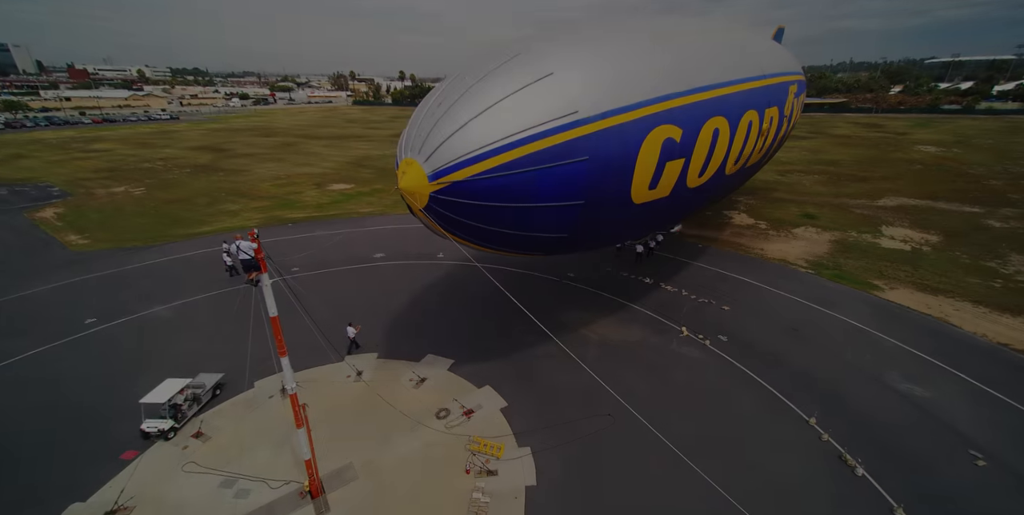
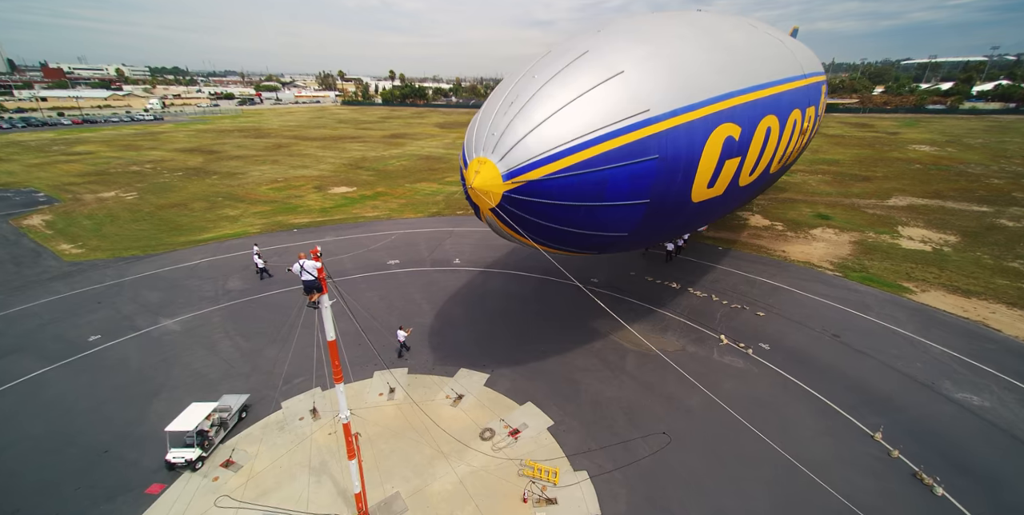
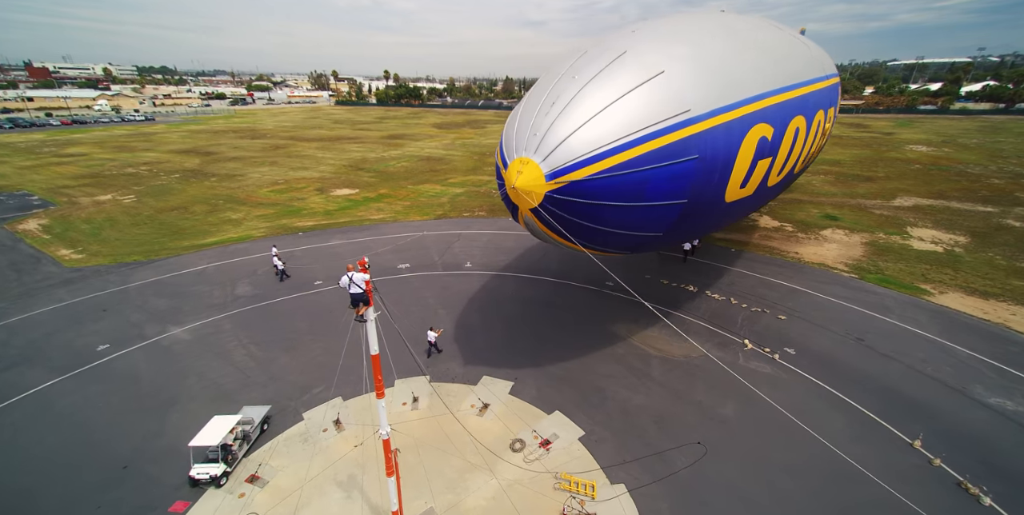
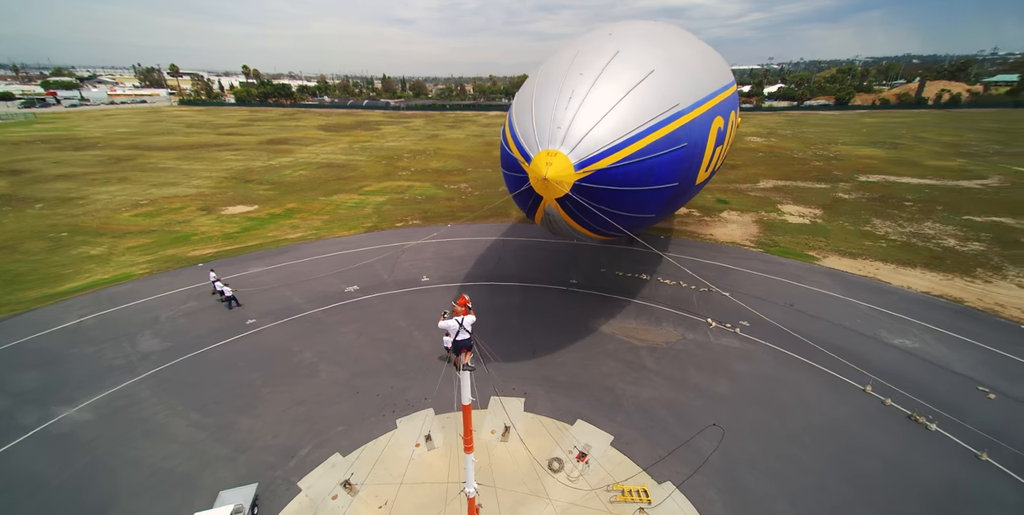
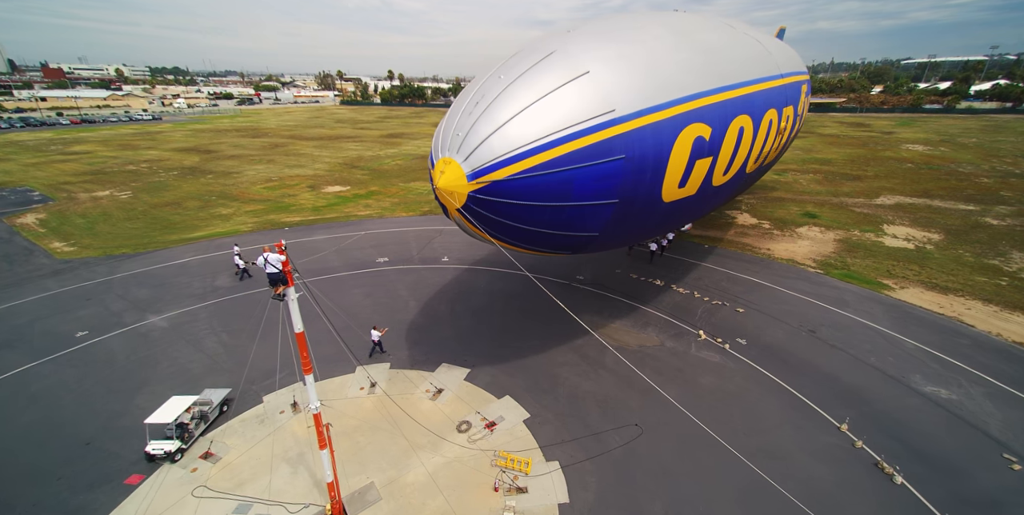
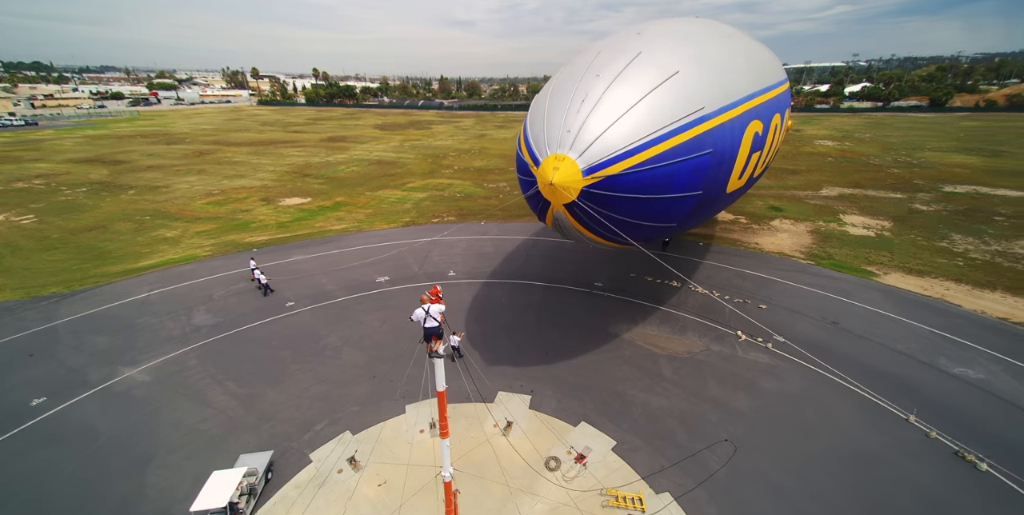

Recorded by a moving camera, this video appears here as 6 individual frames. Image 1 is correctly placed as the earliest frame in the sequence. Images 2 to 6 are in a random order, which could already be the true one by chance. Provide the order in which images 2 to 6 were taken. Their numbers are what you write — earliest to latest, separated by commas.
5, 2, 3, 6, 4
